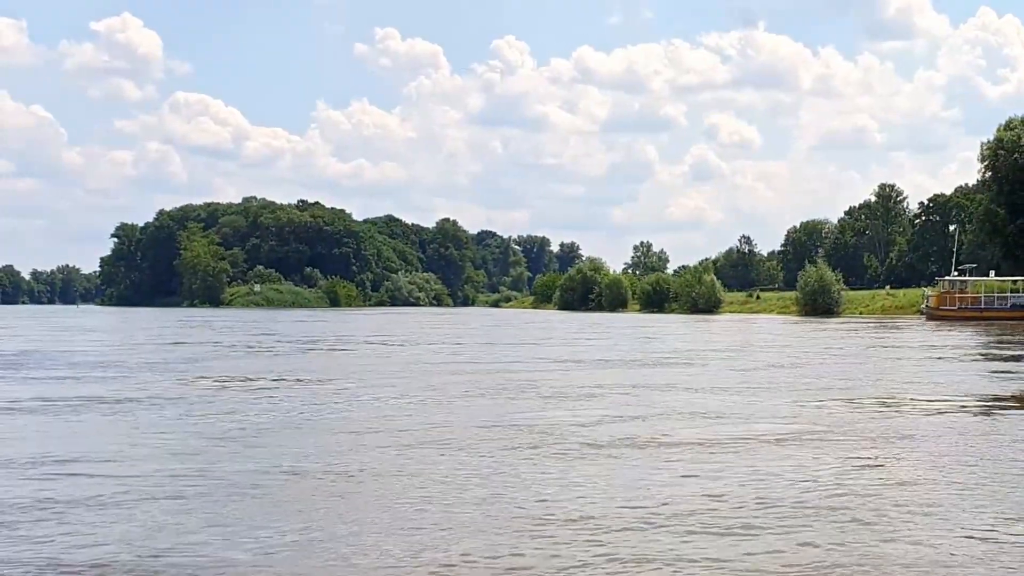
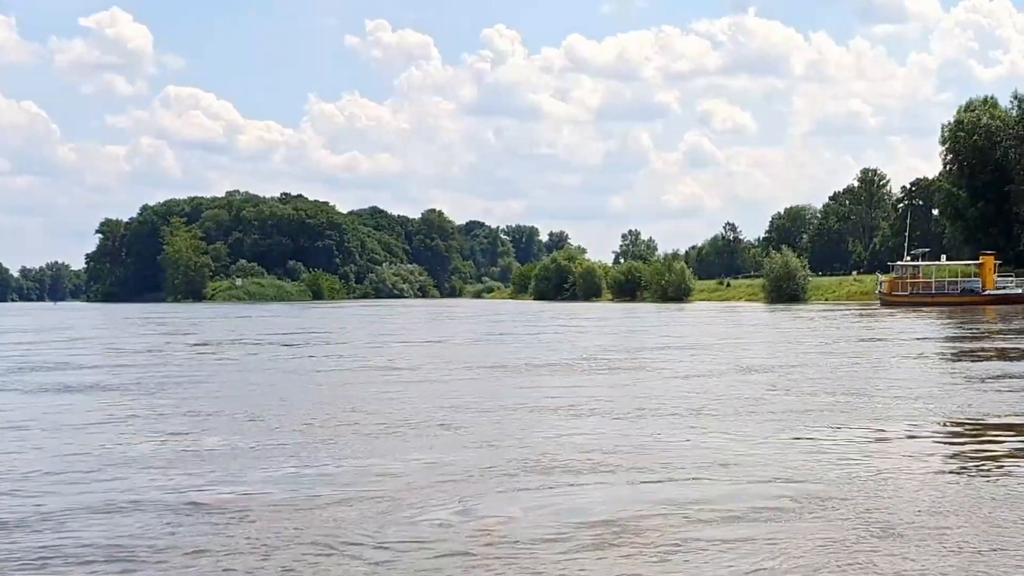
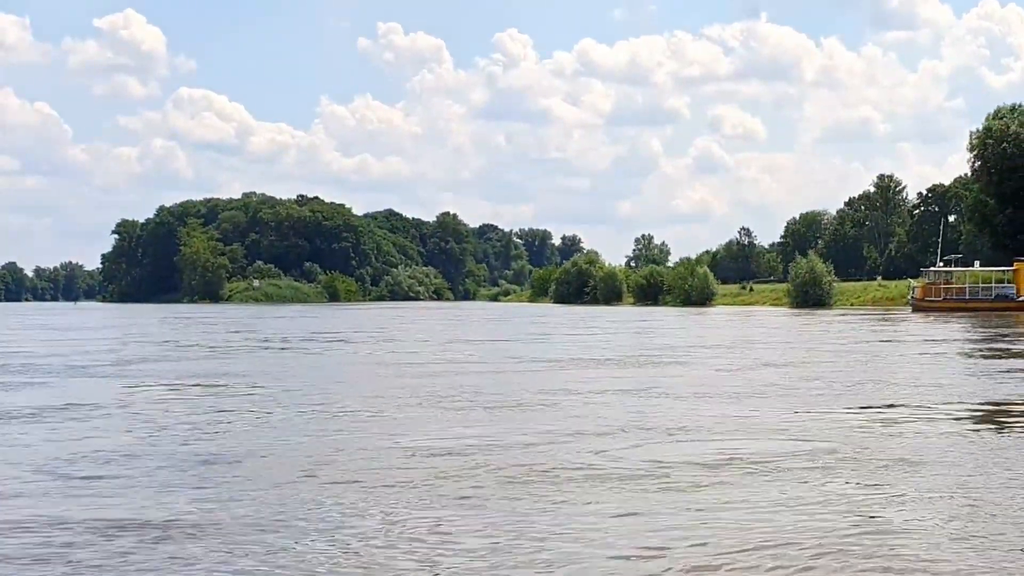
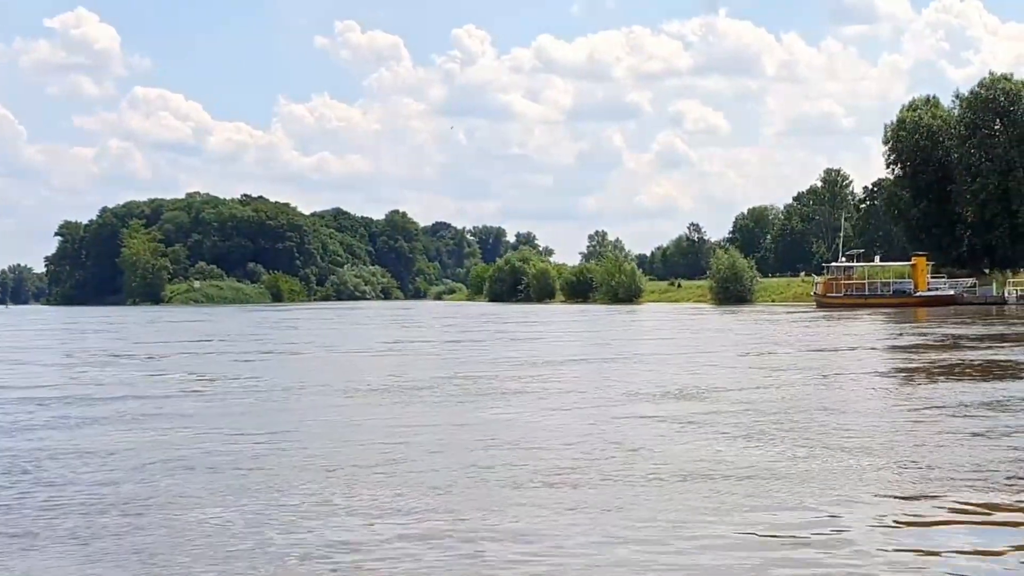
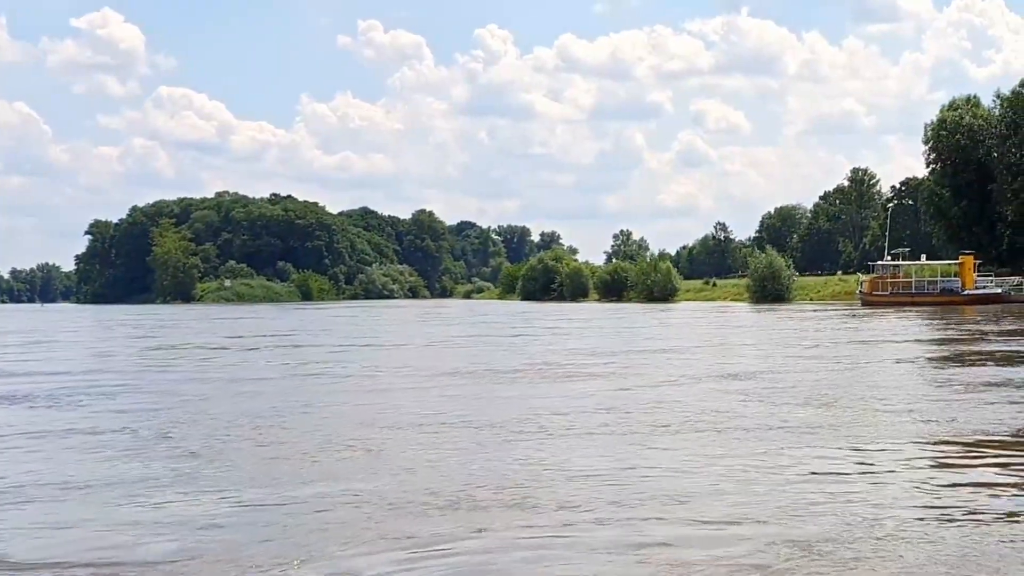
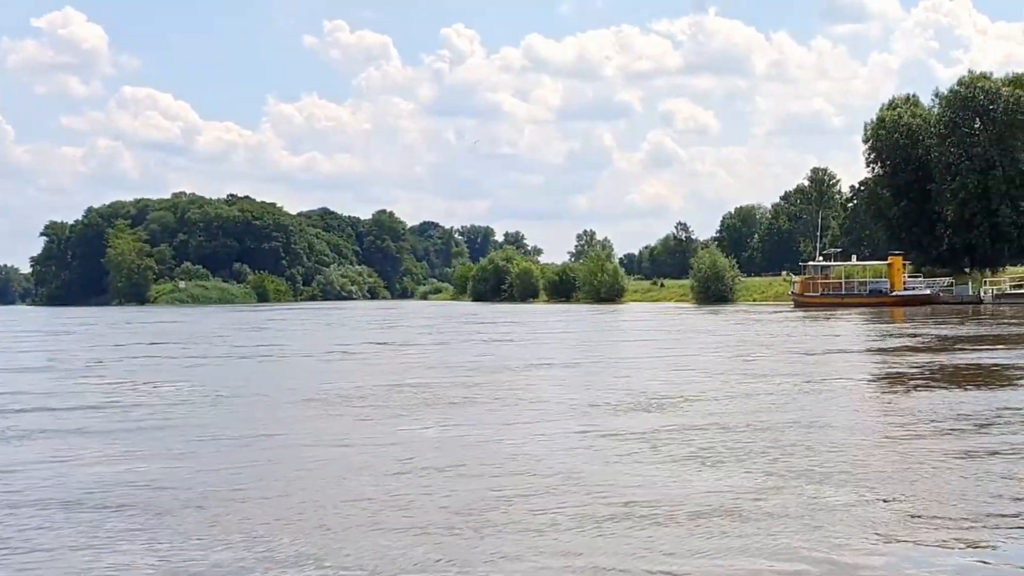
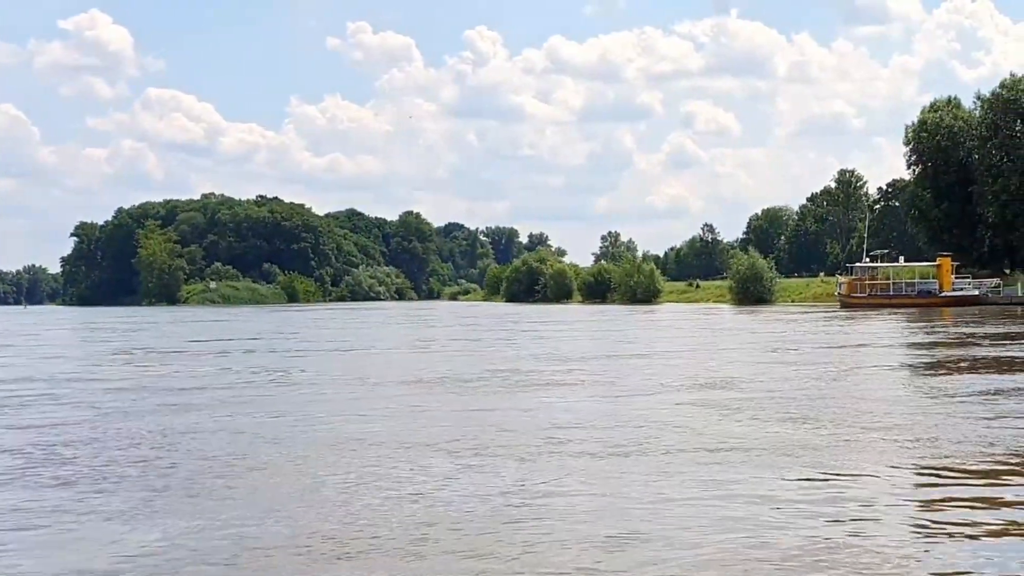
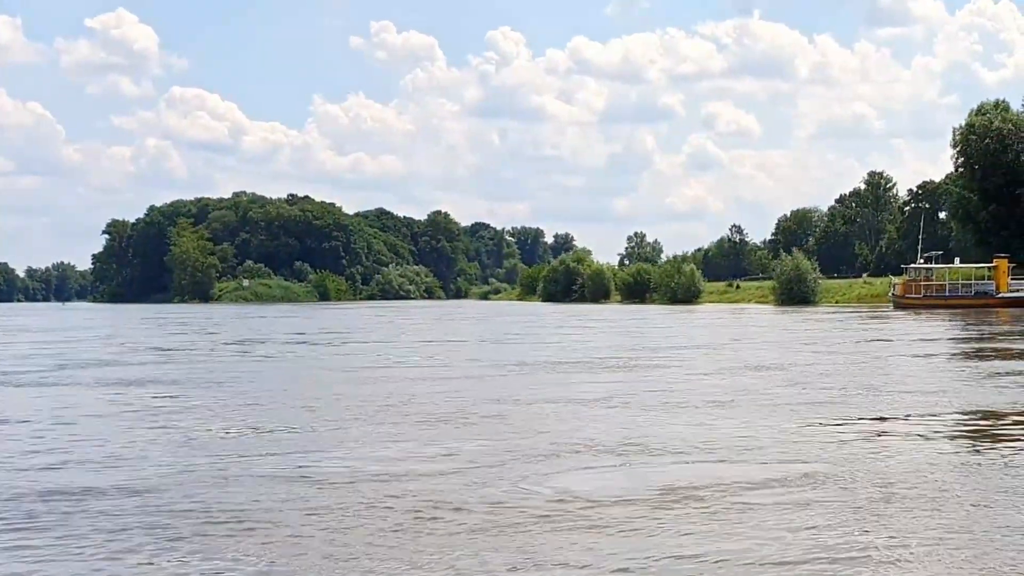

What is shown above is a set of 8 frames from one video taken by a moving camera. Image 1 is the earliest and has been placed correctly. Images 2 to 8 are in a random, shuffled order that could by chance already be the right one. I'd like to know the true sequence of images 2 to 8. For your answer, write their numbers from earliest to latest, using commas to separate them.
3, 8, 2, 5, 7, 4, 6
